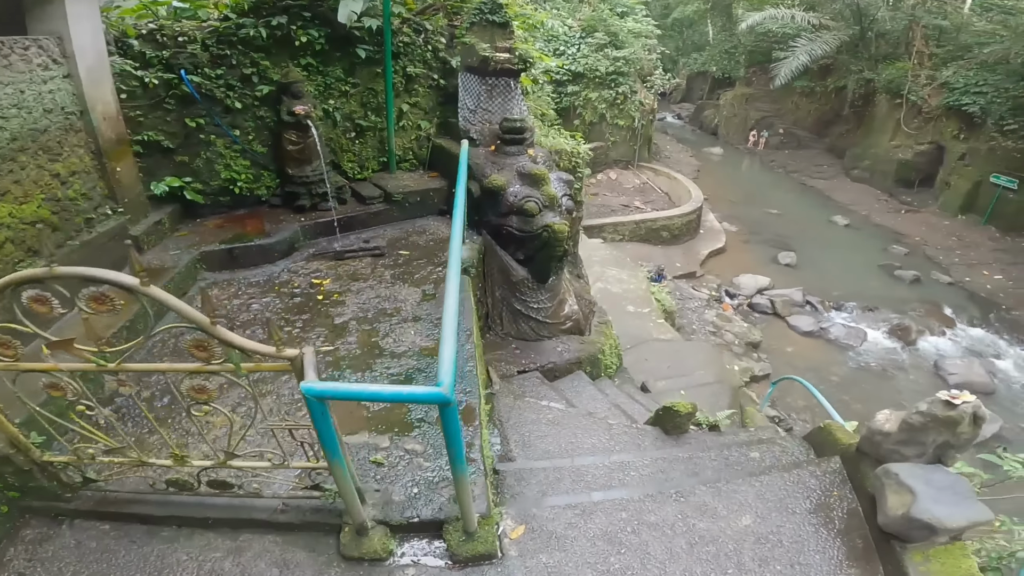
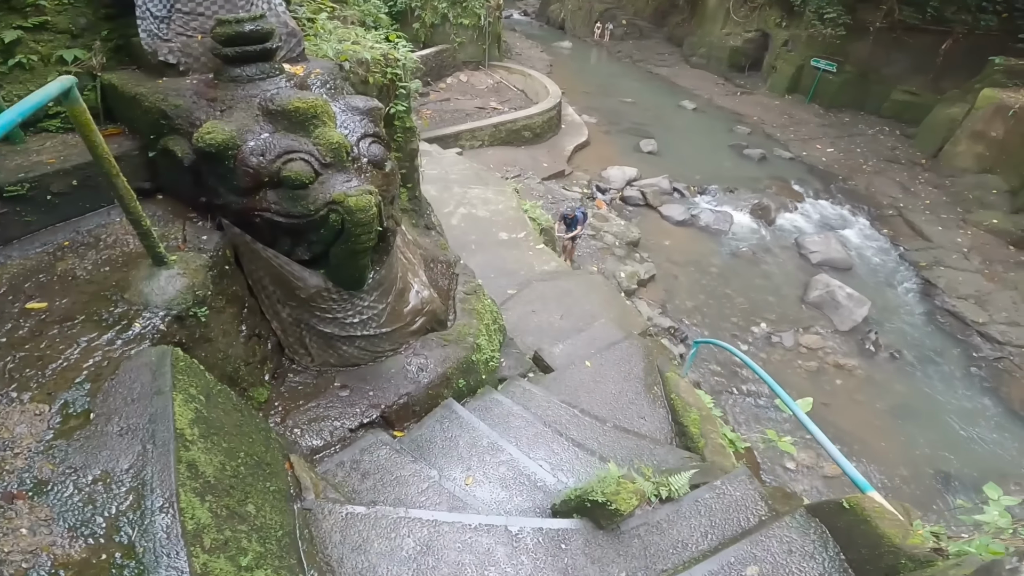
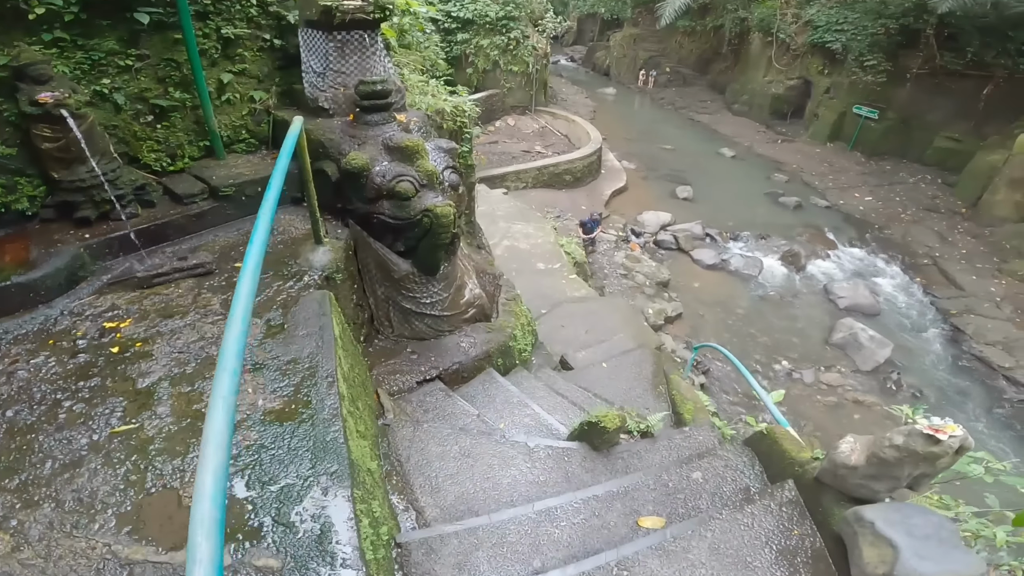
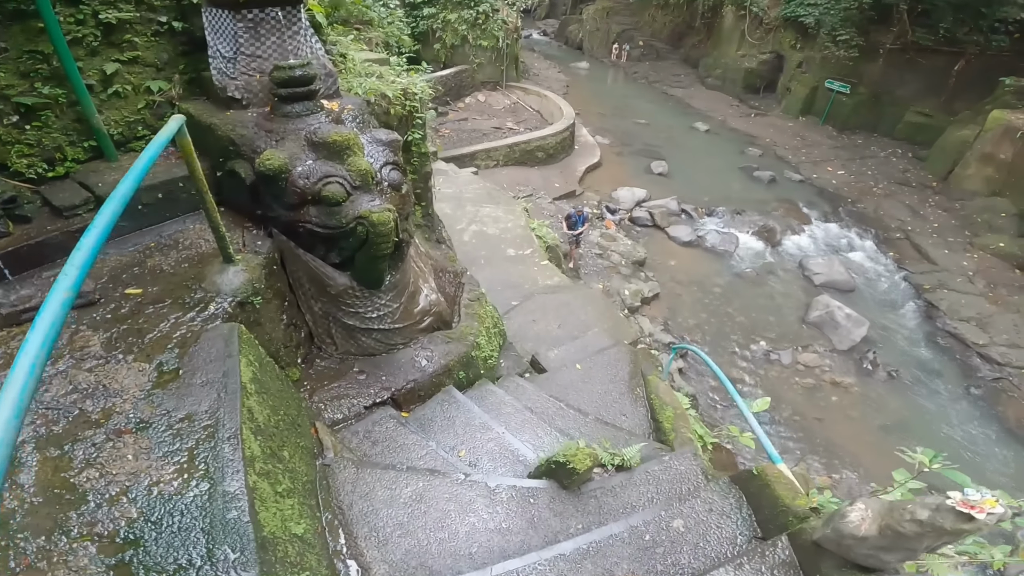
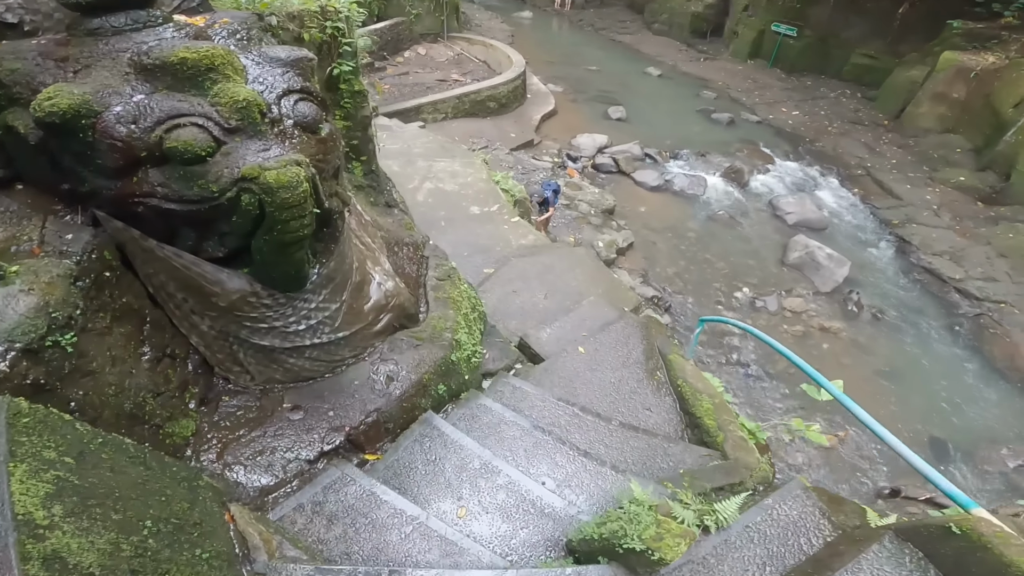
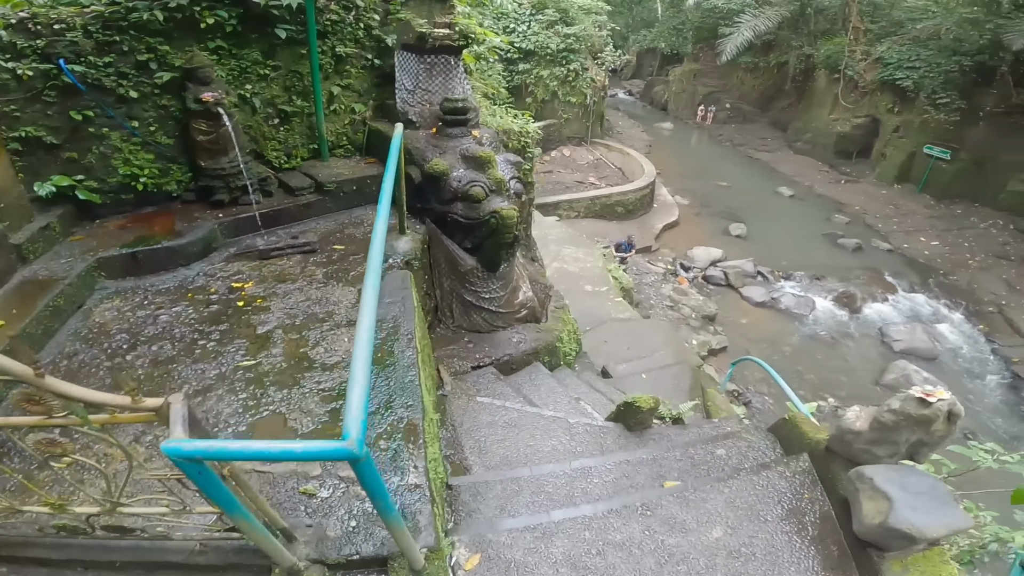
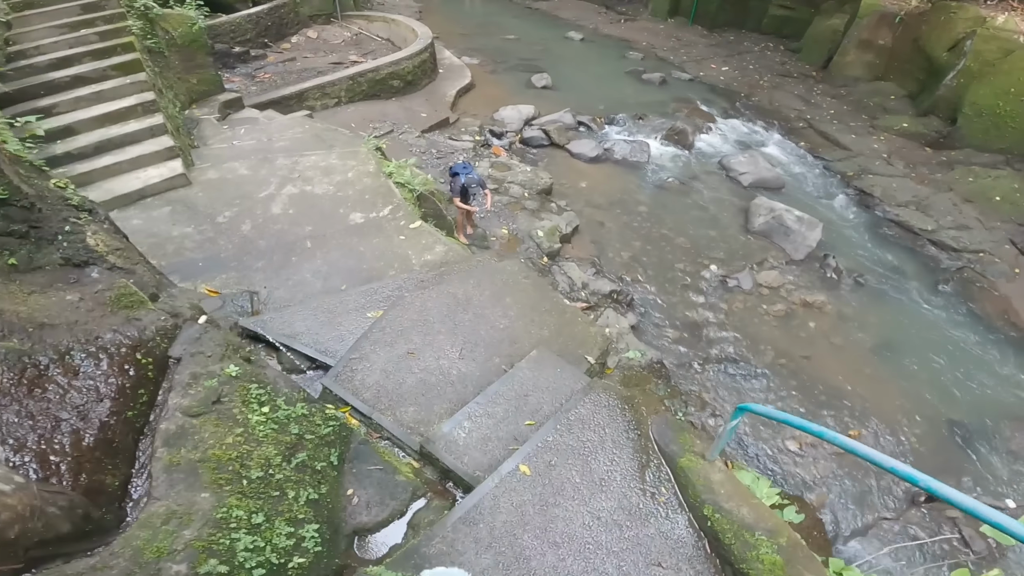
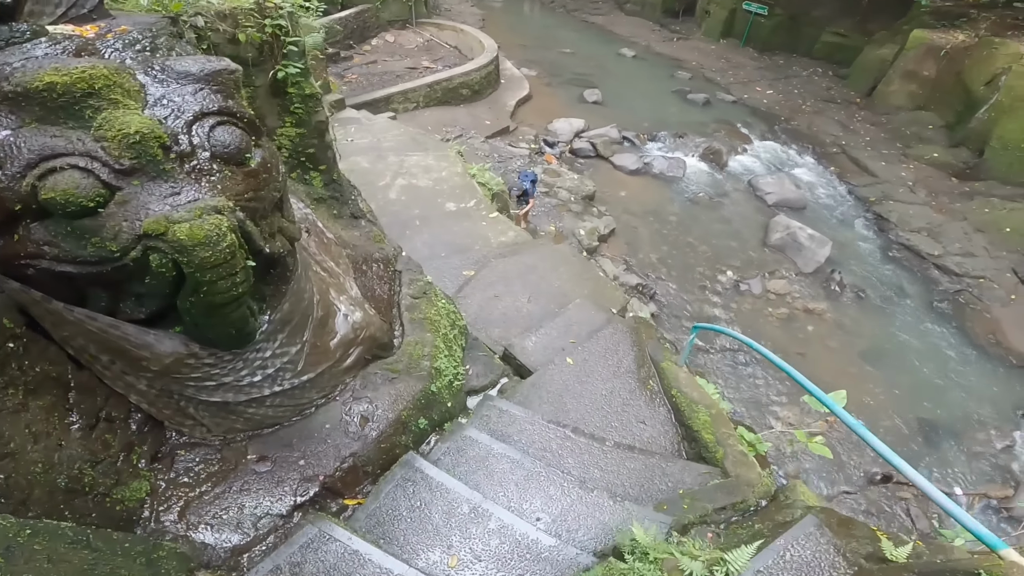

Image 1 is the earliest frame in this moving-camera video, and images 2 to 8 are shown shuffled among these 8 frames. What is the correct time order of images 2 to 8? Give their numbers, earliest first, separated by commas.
6, 3, 4, 2, 5, 8, 7
